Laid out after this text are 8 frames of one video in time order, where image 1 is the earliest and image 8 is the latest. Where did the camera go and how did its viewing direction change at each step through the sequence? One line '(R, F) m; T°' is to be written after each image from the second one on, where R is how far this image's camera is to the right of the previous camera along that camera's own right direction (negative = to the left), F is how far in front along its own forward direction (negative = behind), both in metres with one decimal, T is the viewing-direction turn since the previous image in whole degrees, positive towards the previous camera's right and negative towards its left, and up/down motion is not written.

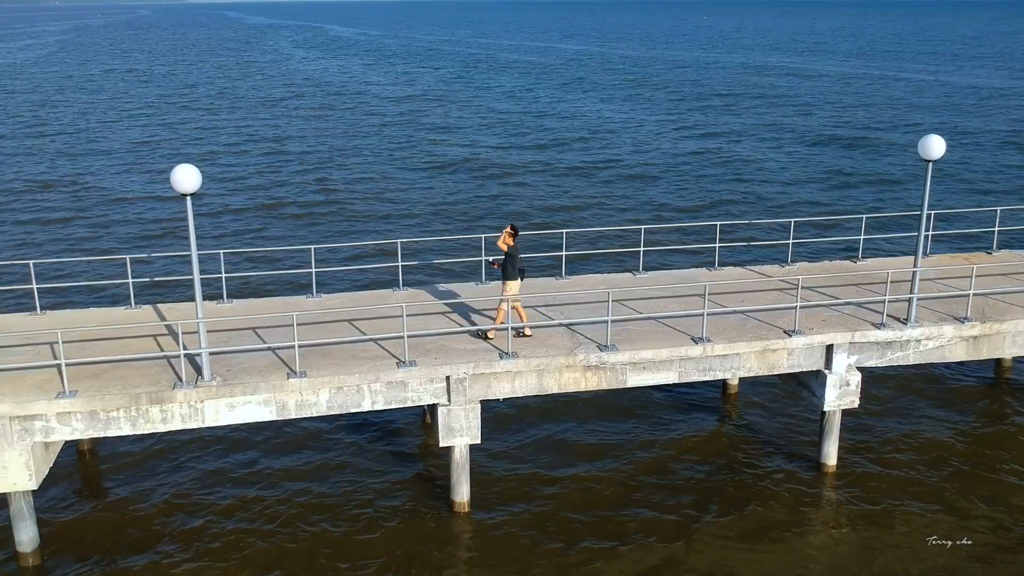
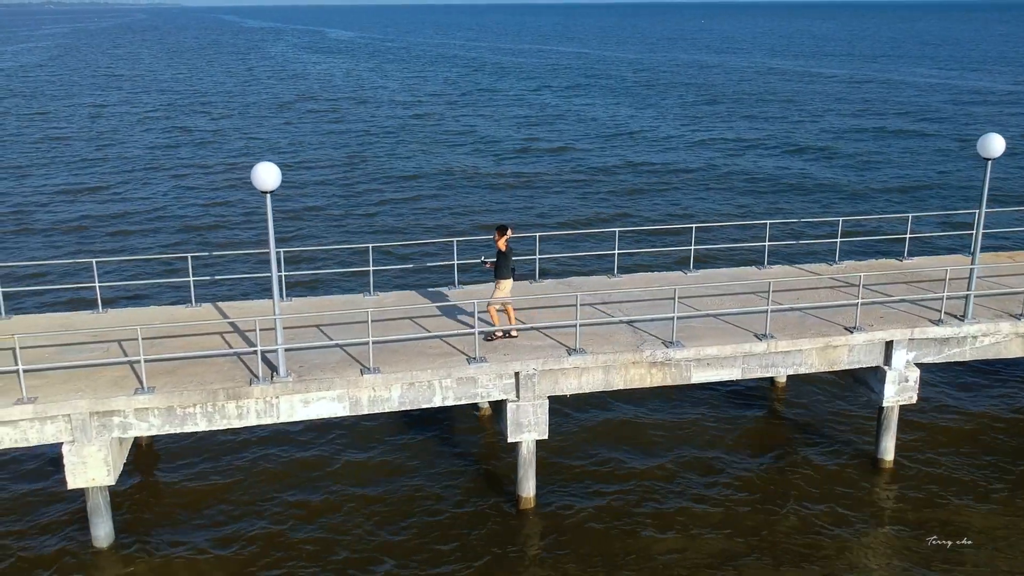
(-1.1, -0.2) m; 0°
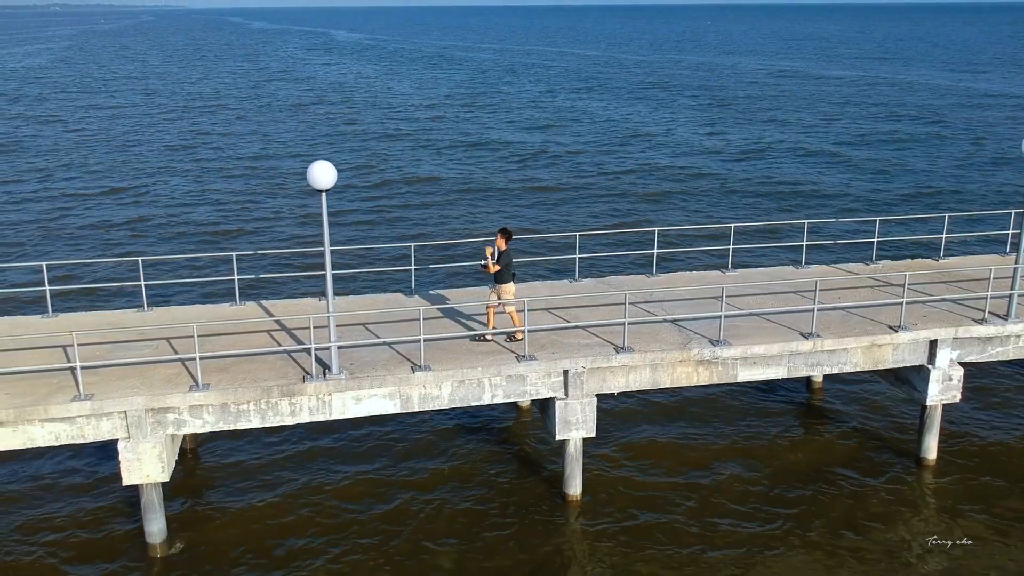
(-0.7, -0.1) m; 0°
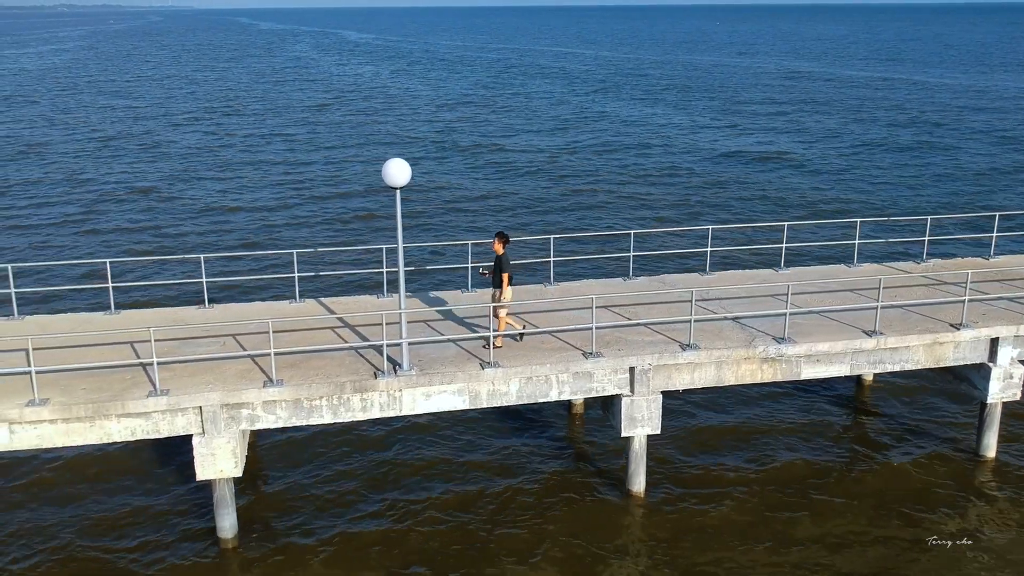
(-0.9, -0.1) m; 0°
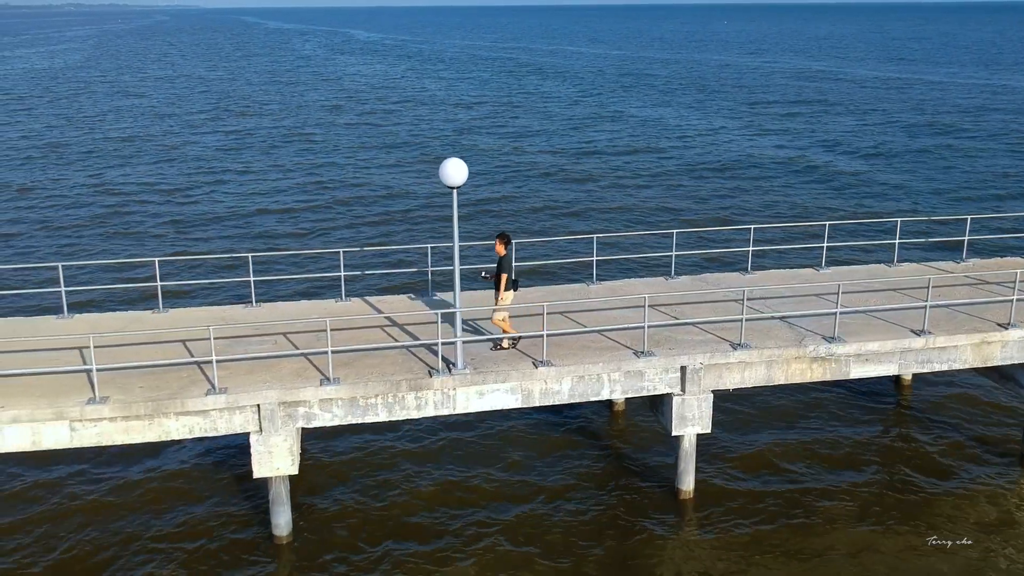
(-0.7, -0.1) m; 0°
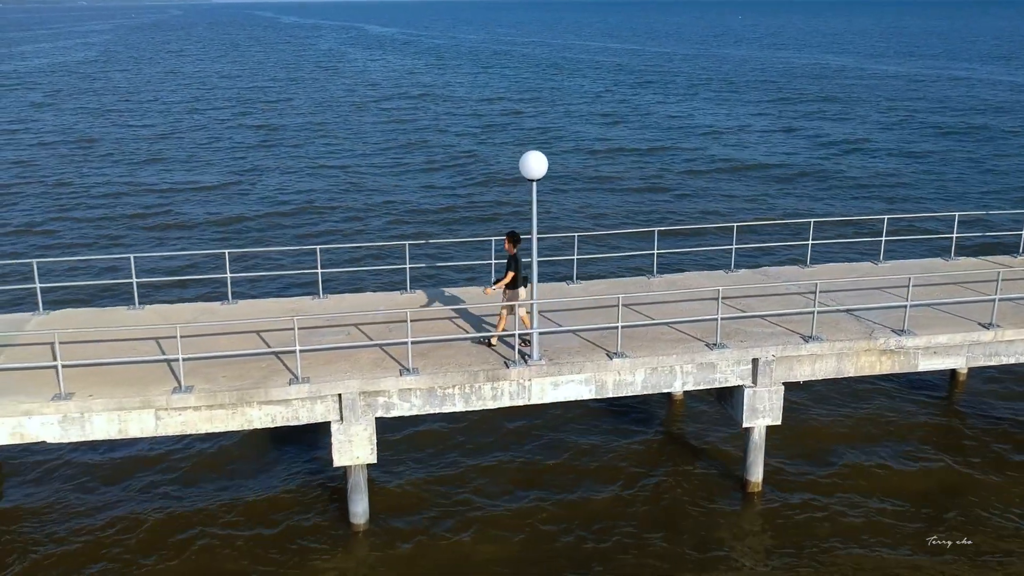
(-1.0, -0.1) m; -1°
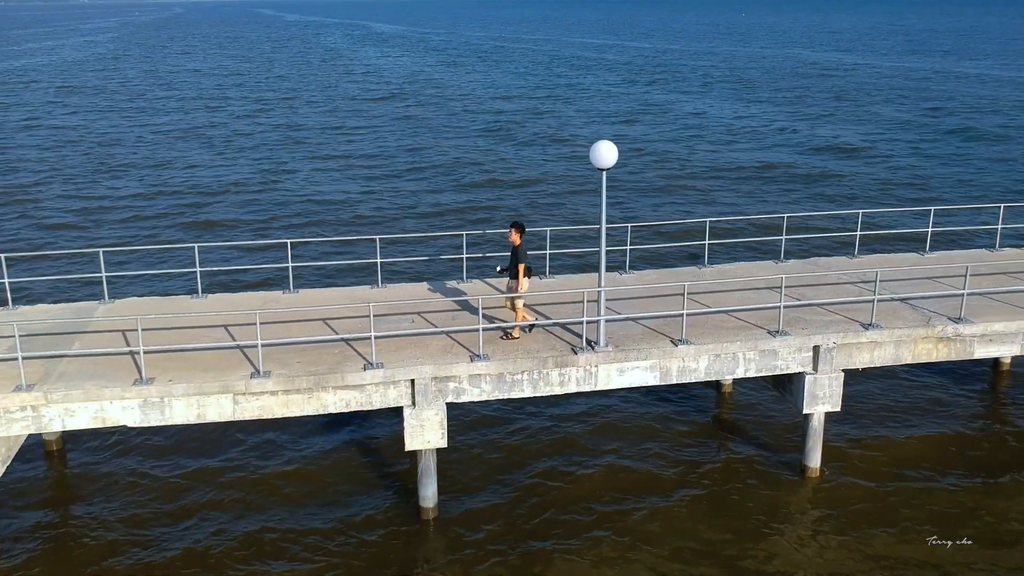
(-1.0, -0.3) m; 0°
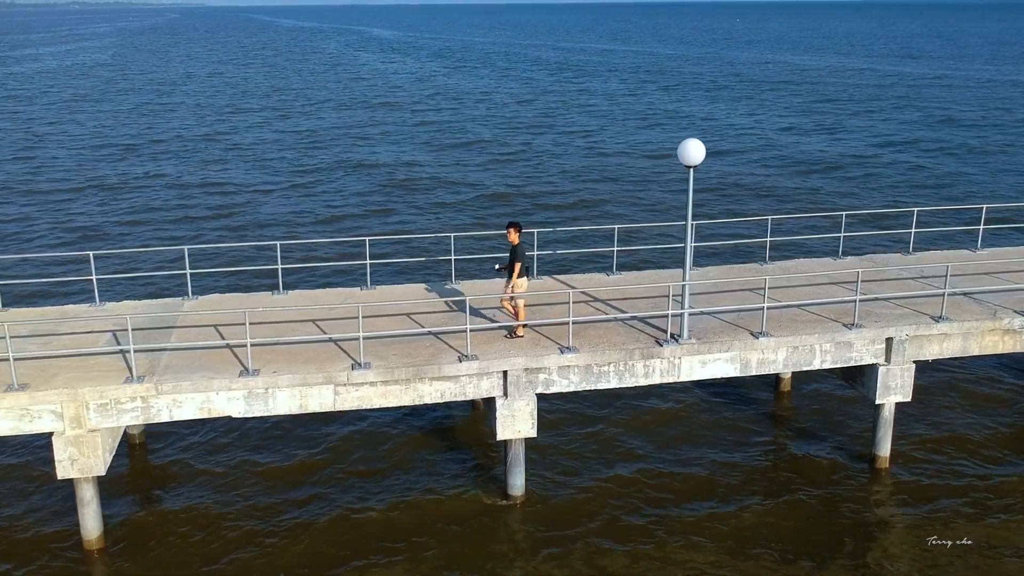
(-1.4, -0.5) m; 0°
